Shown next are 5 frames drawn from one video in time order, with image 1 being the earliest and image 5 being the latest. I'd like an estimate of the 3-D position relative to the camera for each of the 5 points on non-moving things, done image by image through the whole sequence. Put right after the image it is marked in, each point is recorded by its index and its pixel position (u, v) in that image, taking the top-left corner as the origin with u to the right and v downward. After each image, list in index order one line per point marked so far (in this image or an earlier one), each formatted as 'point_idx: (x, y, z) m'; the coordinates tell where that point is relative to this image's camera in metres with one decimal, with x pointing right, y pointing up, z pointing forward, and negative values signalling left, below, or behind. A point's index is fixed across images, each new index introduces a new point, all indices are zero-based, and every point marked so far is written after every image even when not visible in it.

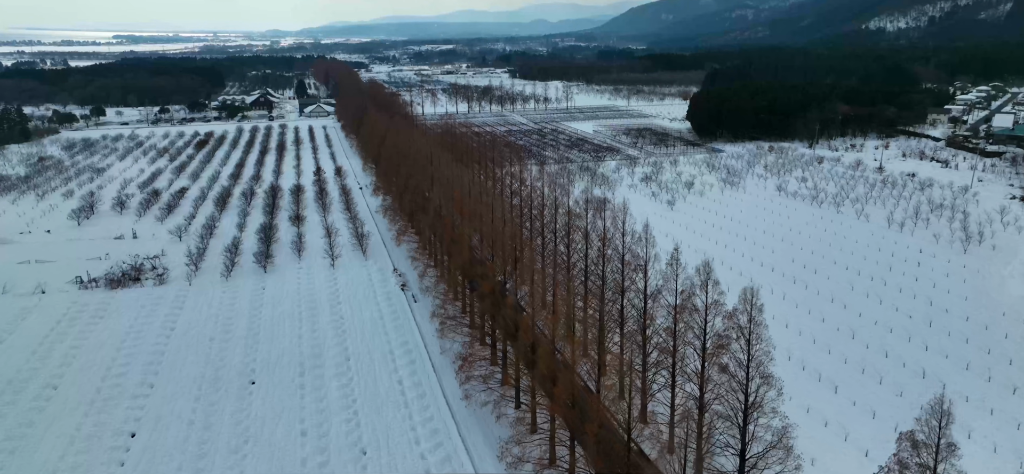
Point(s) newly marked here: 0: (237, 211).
0: (-7.1, +0.6, +18.6) m
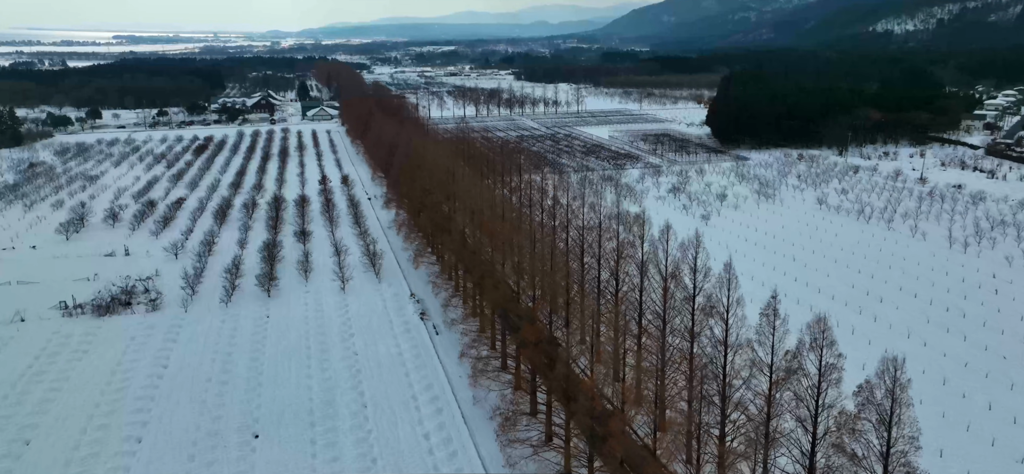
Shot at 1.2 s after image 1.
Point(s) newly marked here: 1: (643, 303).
0: (-6.5, +0.3, +17.3) m
1: (+1.5, -0.8, +8.4) m
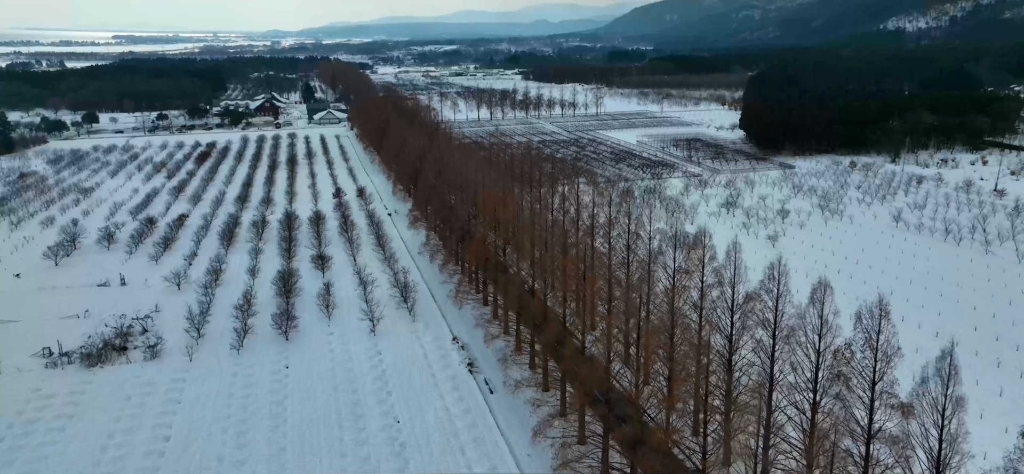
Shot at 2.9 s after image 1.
0: (-5.7, -0.2, +15.4) m
1: (+2.4, -1.3, +6.6) m
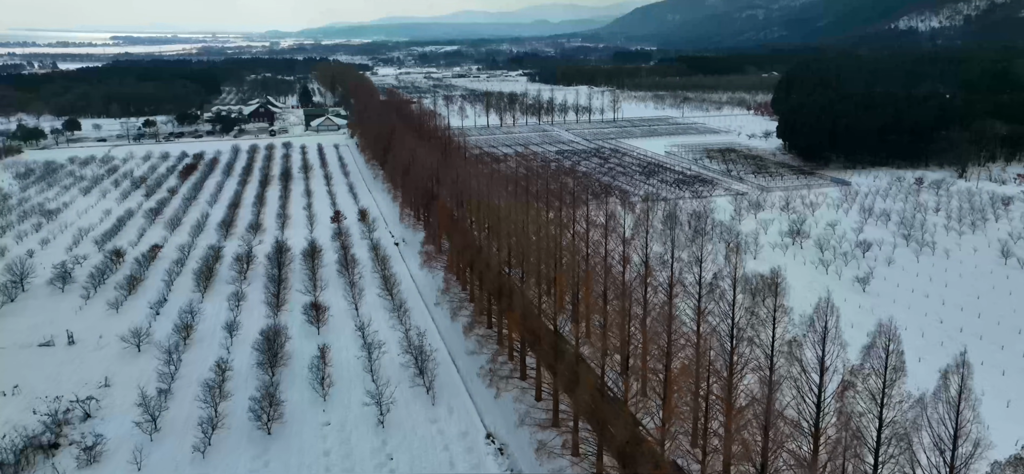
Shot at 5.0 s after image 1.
0: (-5.1, -1.0, +12.8) m
1: (+3.0, -2.0, +4.0) m
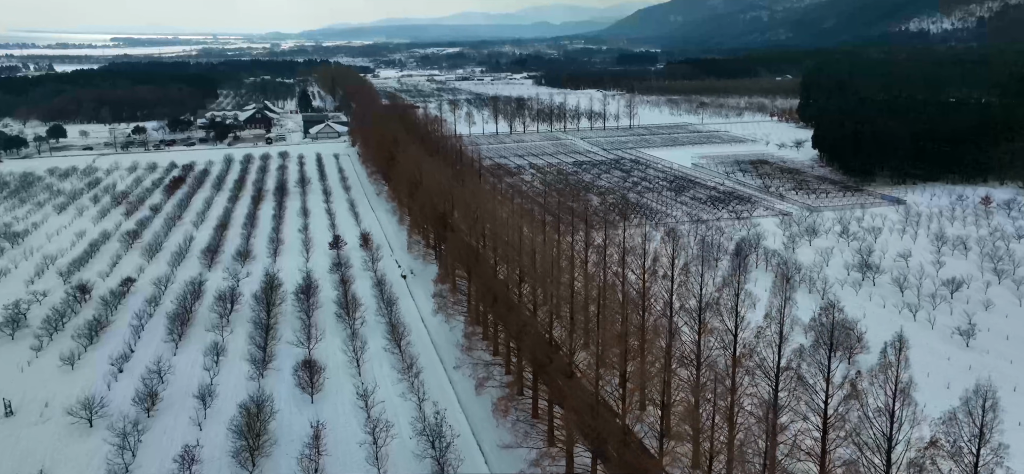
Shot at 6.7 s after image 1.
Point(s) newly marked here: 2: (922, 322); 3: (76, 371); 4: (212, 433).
0: (-4.6, -1.6, +10.8) m
1: (+3.5, -2.6, +1.9) m
2: (+6.2, -1.3, +10.9) m
3: (-6.1, -1.9, +10.2) m
4: (-3.5, -2.2, +8.4) m
